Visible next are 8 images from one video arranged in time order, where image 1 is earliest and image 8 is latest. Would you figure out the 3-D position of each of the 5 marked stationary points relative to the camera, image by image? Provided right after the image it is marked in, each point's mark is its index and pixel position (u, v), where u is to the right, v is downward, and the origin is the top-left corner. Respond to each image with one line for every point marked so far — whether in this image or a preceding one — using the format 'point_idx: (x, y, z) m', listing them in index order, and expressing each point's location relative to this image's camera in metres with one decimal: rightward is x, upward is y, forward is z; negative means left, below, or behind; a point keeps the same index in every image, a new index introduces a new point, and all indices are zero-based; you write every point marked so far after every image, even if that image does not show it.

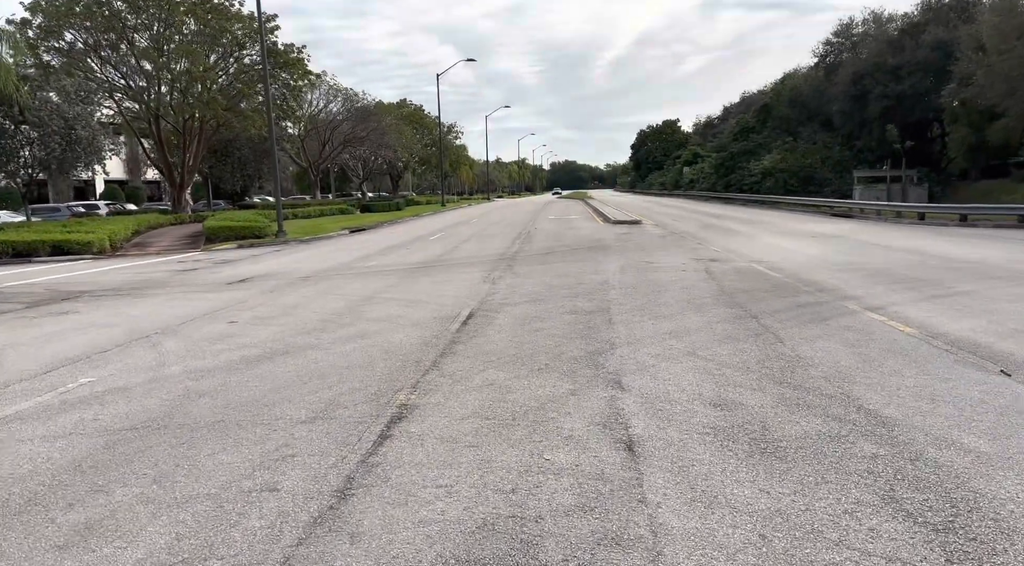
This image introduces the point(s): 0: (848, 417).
0: (+2.5, -1.0, +5.1) m
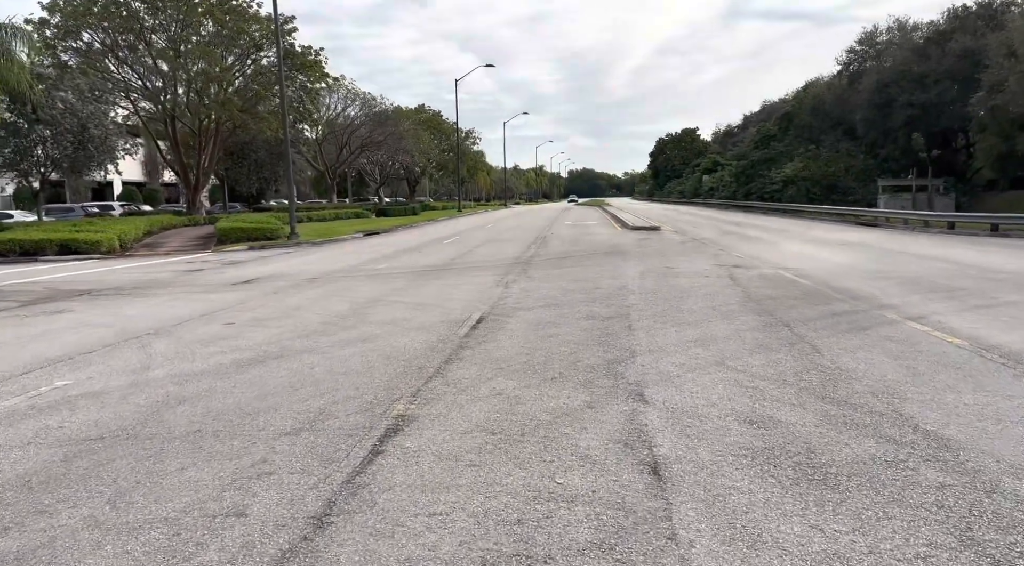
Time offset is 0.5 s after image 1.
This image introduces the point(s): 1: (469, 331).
0: (+2.5, -1.0, +4.5) m
1: (-0.5, -0.6, +8.2) m
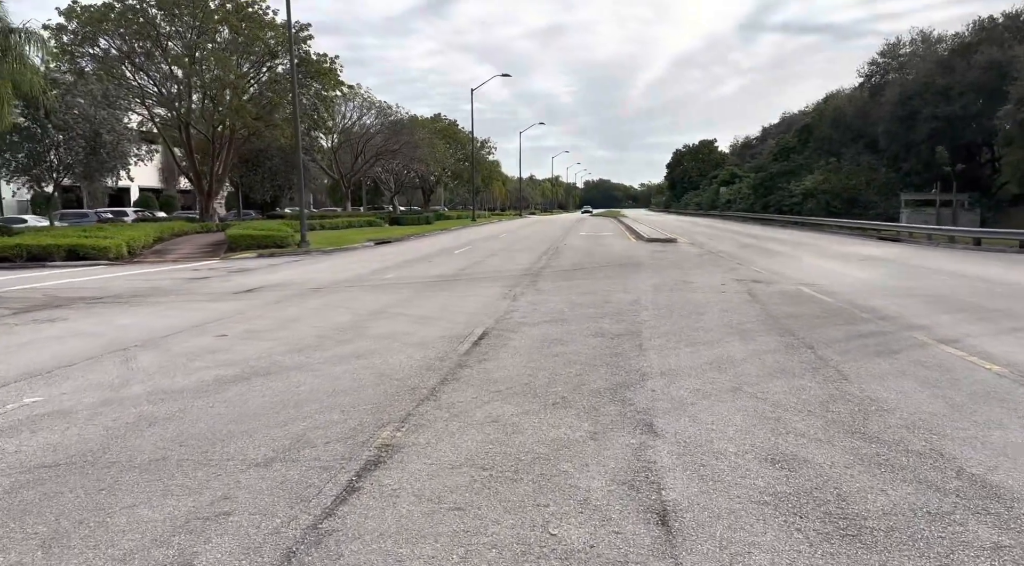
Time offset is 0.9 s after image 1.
0: (+2.5, -1.2, +4.0) m
1: (-0.5, -0.7, +7.8) m
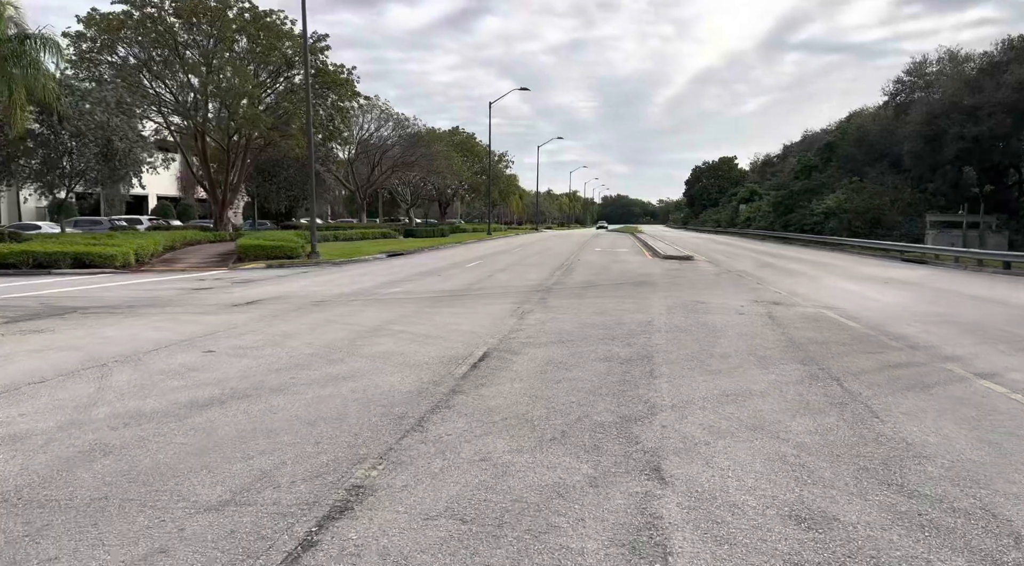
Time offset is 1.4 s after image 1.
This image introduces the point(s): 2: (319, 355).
0: (+2.4, -1.3, +3.4) m
1: (-0.5, -0.9, +7.3) m
2: (-2.2, -0.8, +8.0) m
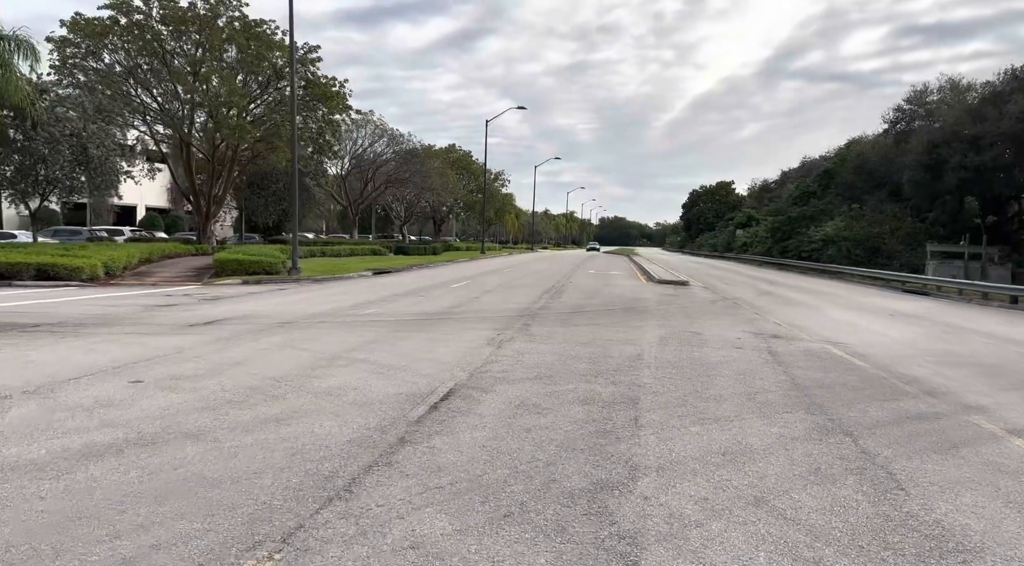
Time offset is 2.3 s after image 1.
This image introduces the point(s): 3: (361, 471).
0: (+2.1, -1.6, +2.4) m
1: (-0.8, -1.2, +6.3) m
2: (-2.6, -1.1, +7.0) m
3: (-1.0, -1.3, +4.7) m
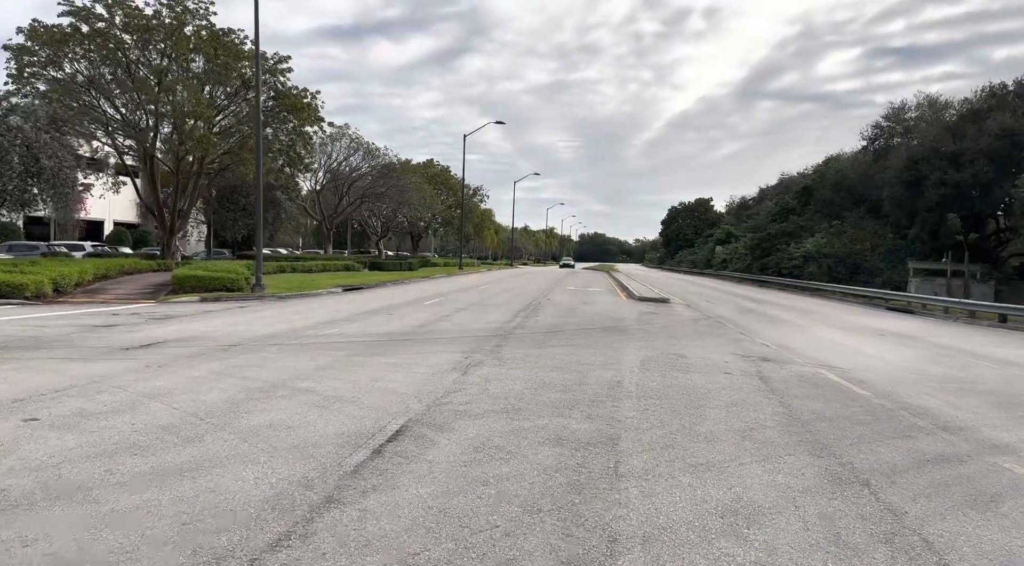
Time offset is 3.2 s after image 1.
0: (+1.9, -1.6, +1.5) m
1: (-1.1, -1.3, +5.3) m
2: (-2.9, -1.3, +6.0) m
3: (-1.3, -1.4, +3.7) m
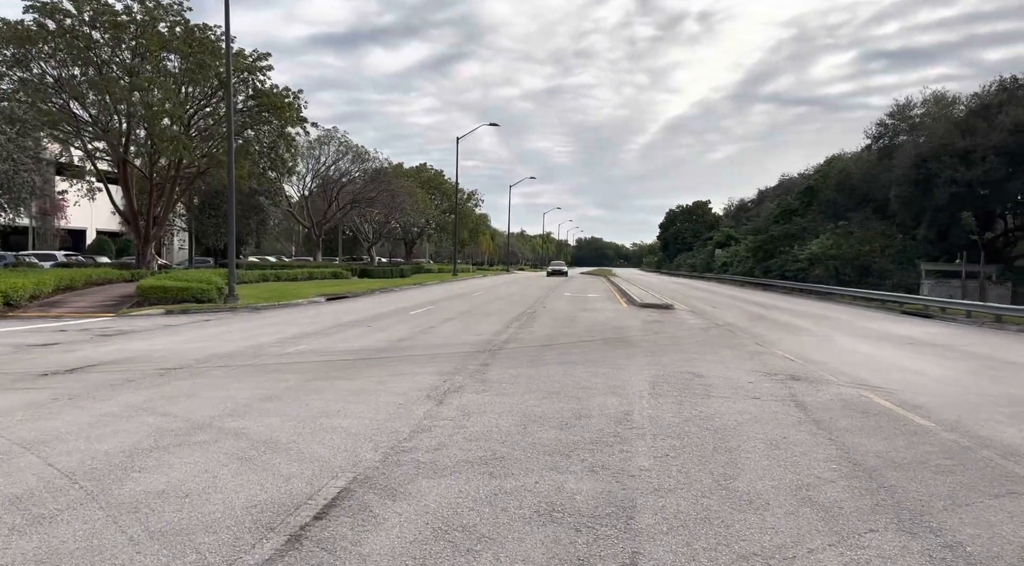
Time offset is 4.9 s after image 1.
0: (+1.7, -1.7, -0.1) m
1: (-1.3, -1.4, +3.7) m
2: (-3.1, -1.4, +4.4) m
3: (-1.4, -1.5, +2.1) m
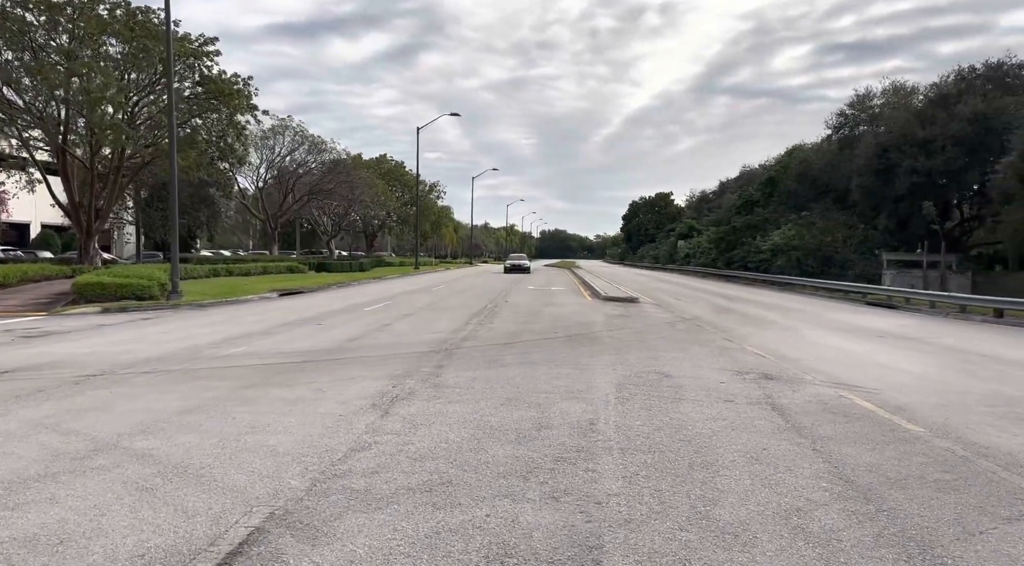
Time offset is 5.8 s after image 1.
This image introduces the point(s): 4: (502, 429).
0: (+1.7, -1.7, -0.7) m
1: (-1.5, -1.5, +2.9) m
2: (-3.3, -1.4, +3.5) m
3: (-1.6, -1.5, +1.3) m
4: (-0.1, -1.3, +6.2) m
